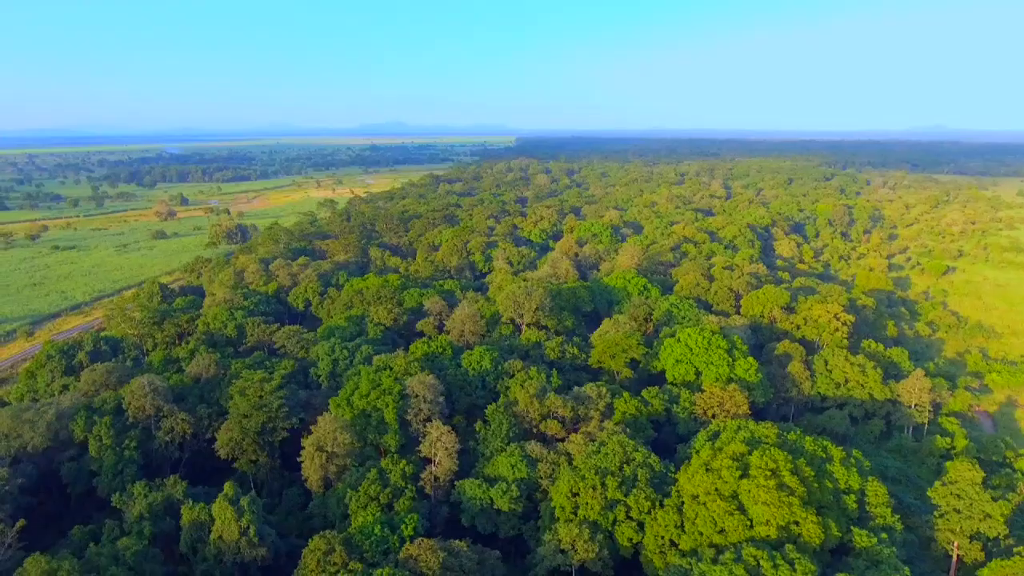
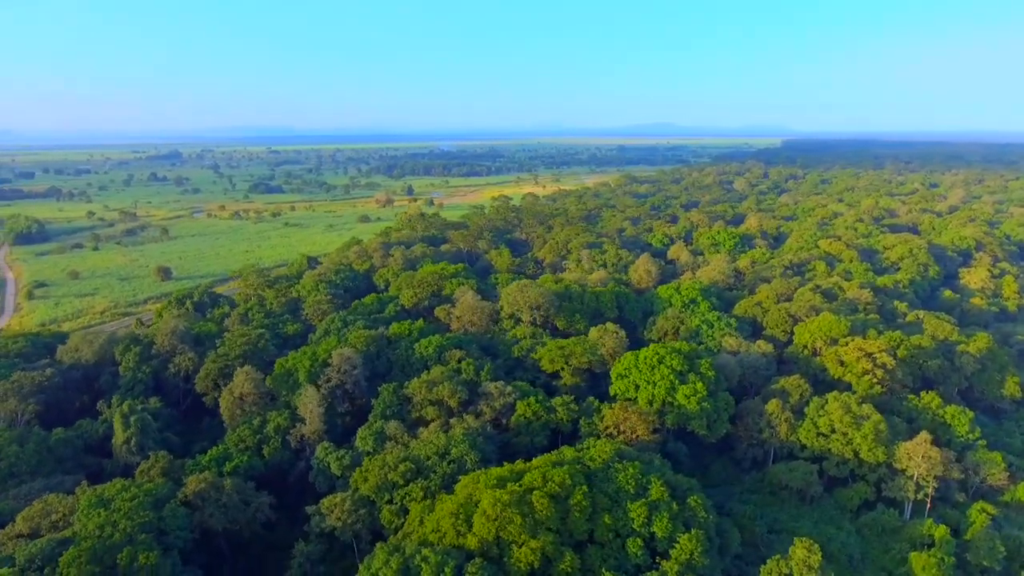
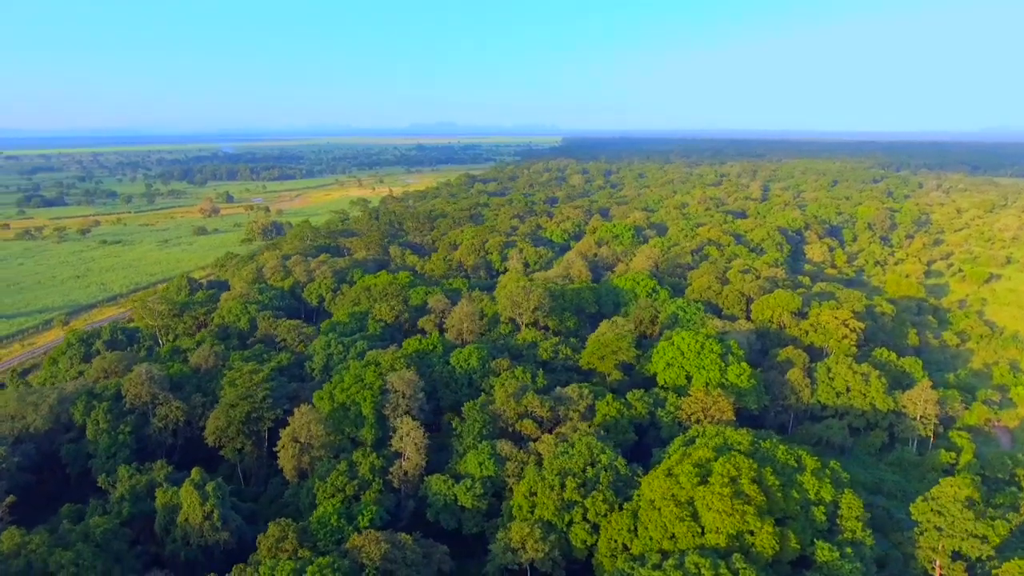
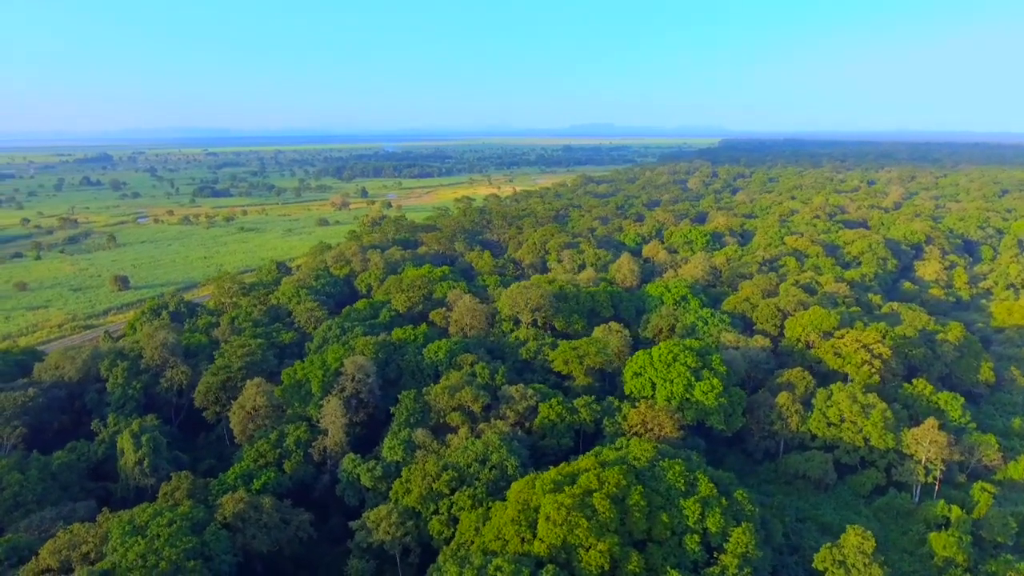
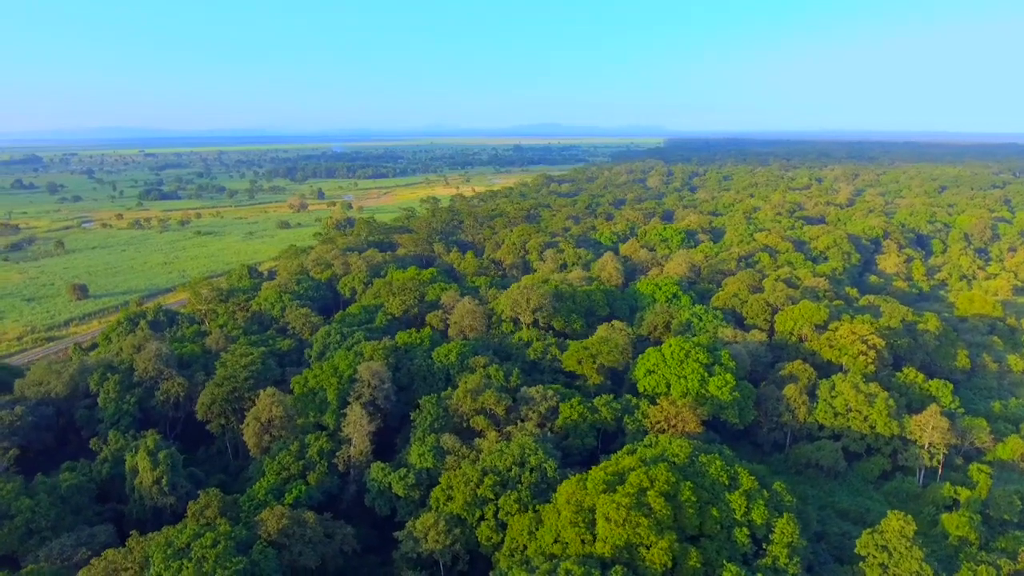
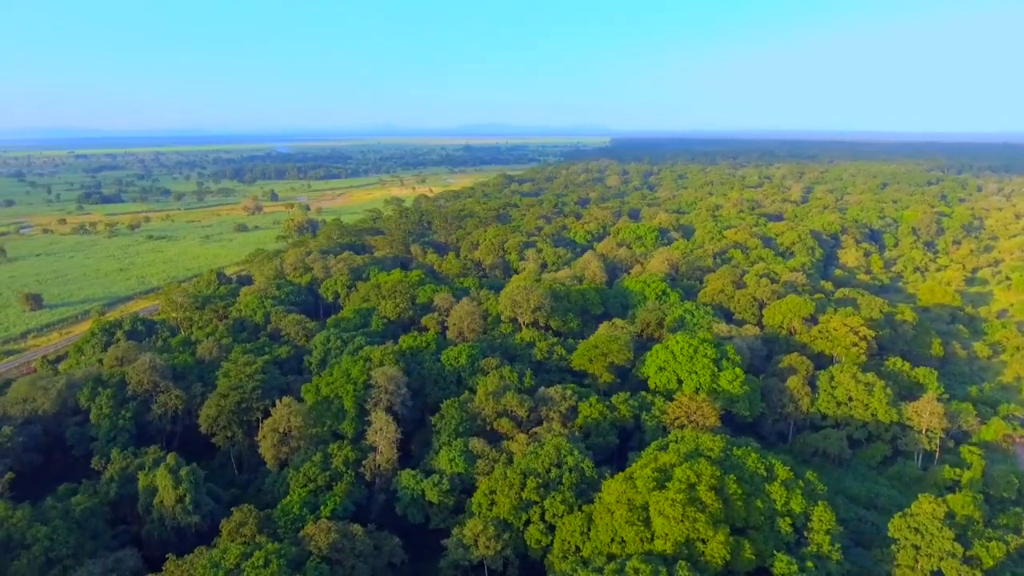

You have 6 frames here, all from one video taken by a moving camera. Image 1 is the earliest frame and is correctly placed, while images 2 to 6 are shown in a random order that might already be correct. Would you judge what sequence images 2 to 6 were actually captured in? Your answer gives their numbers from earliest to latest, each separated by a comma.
3, 6, 5, 4, 2
